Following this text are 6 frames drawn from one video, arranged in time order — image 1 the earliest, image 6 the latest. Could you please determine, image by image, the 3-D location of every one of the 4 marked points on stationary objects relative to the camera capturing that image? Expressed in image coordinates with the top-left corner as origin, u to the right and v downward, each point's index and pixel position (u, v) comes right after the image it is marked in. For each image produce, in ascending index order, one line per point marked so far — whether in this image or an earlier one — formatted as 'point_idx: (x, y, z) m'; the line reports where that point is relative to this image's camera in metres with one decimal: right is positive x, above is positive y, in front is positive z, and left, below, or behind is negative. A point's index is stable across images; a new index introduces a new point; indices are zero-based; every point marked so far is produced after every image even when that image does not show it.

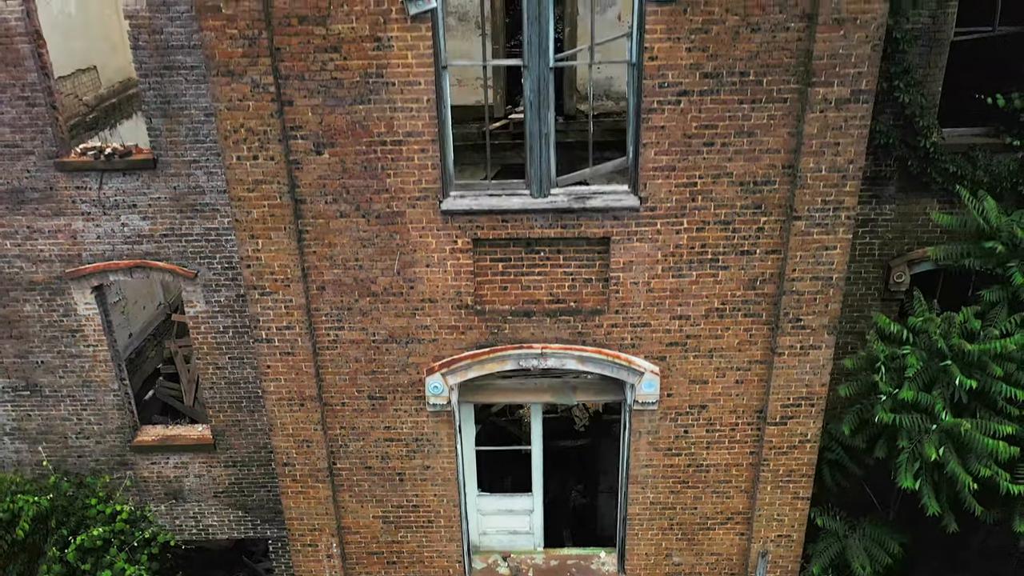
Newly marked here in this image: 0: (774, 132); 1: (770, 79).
0: (+2.3, +1.4, +5.7) m
1: (+2.2, +1.8, +5.5) m
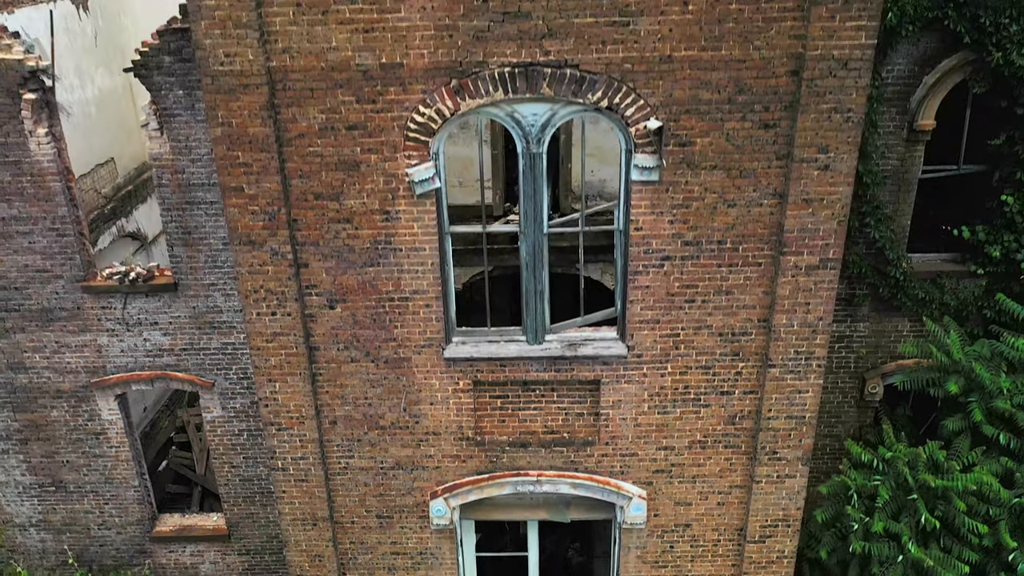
0: (+2.3, 0.0, +6.2) m
1: (+2.2, +0.4, +6.0) m
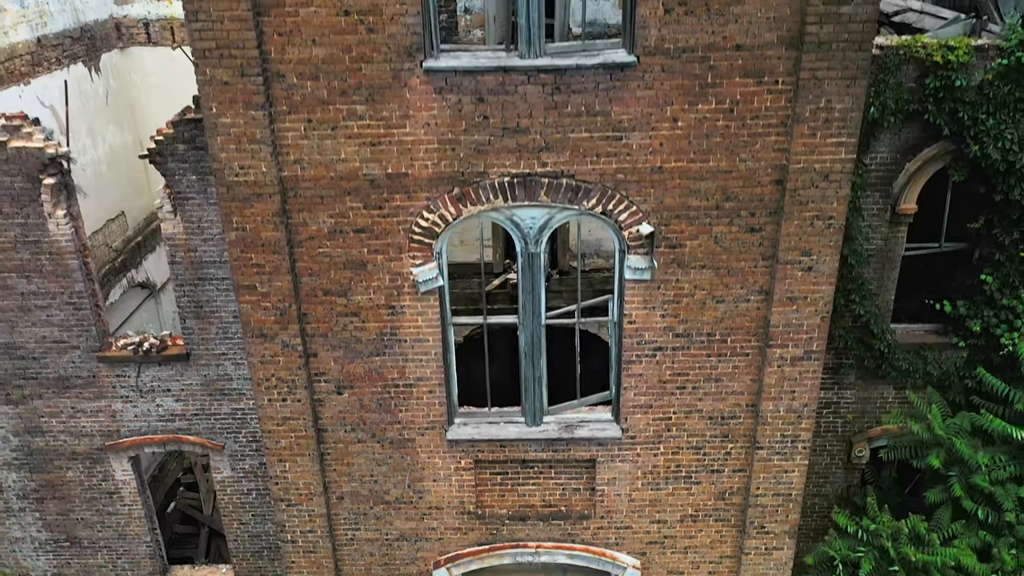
0: (+2.3, -0.9, +6.5) m
1: (+2.2, -0.5, +6.3) m
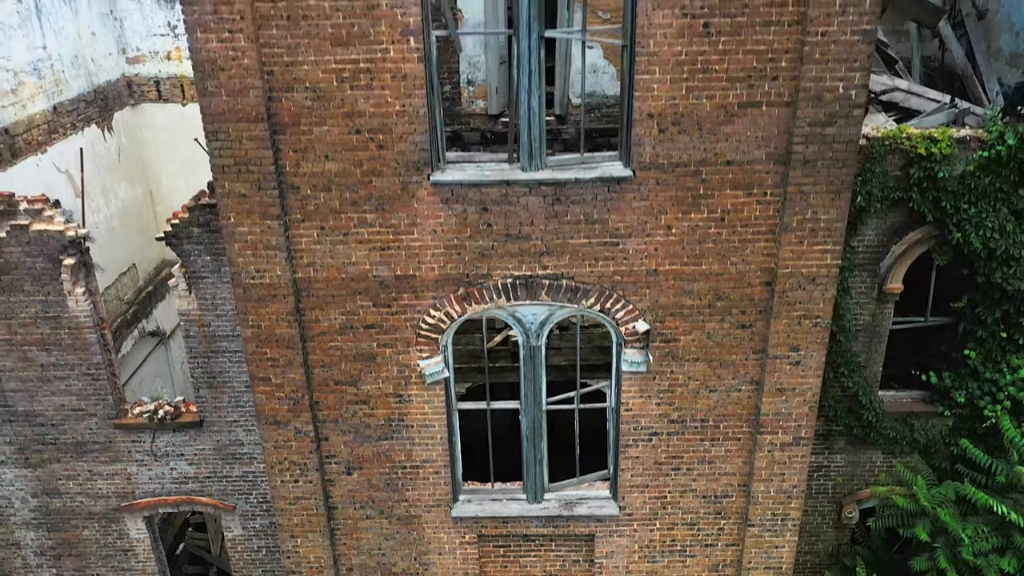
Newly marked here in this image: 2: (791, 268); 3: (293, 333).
0: (+2.3, -1.8, +6.8) m
1: (+2.2, -1.4, +6.6) m
2: (+2.6, +0.2, +6.0) m
3: (-2.1, -0.4, +6.2) m
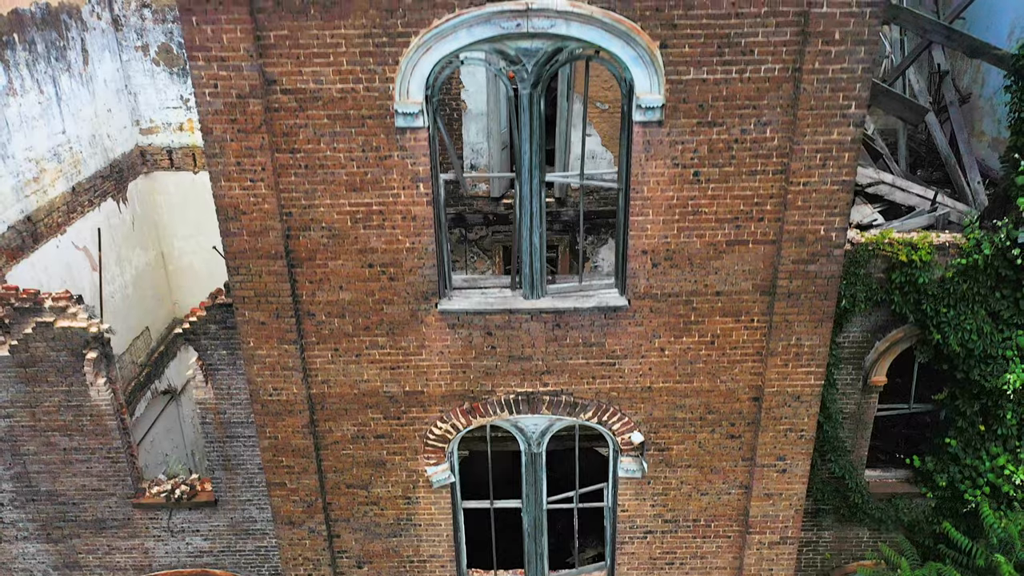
0: (+2.3, -3.0, +7.2) m
1: (+2.2, -2.6, +7.0) m
2: (+2.6, -1.0, +6.3) m
3: (-2.1, -1.6, +6.6) m
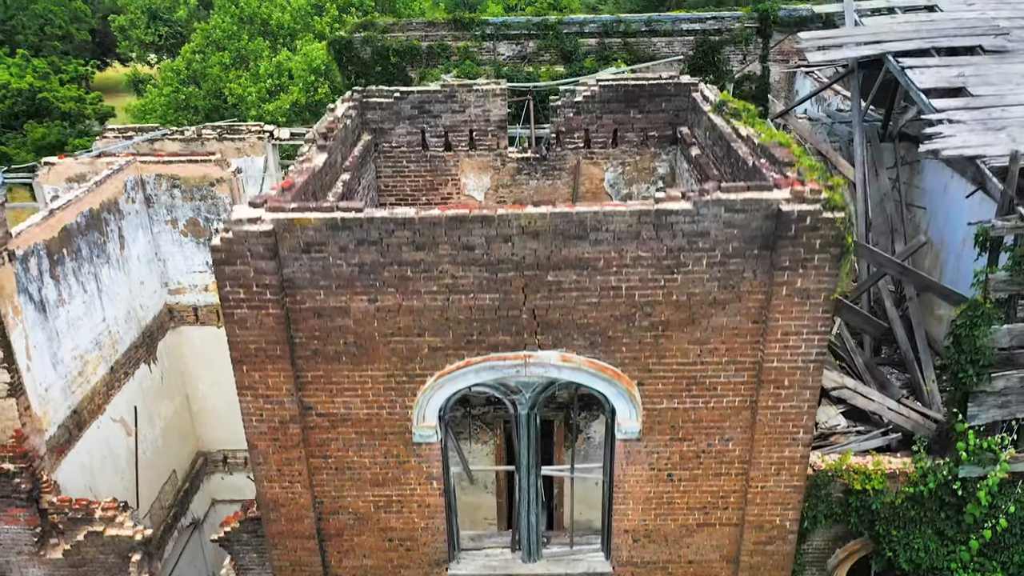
0: (+2.3, -6.0, +8.1) m
1: (+2.2, -5.6, +8.0) m
2: (+2.6, -4.0, +7.3) m
3: (-2.1, -4.6, +7.6) m
